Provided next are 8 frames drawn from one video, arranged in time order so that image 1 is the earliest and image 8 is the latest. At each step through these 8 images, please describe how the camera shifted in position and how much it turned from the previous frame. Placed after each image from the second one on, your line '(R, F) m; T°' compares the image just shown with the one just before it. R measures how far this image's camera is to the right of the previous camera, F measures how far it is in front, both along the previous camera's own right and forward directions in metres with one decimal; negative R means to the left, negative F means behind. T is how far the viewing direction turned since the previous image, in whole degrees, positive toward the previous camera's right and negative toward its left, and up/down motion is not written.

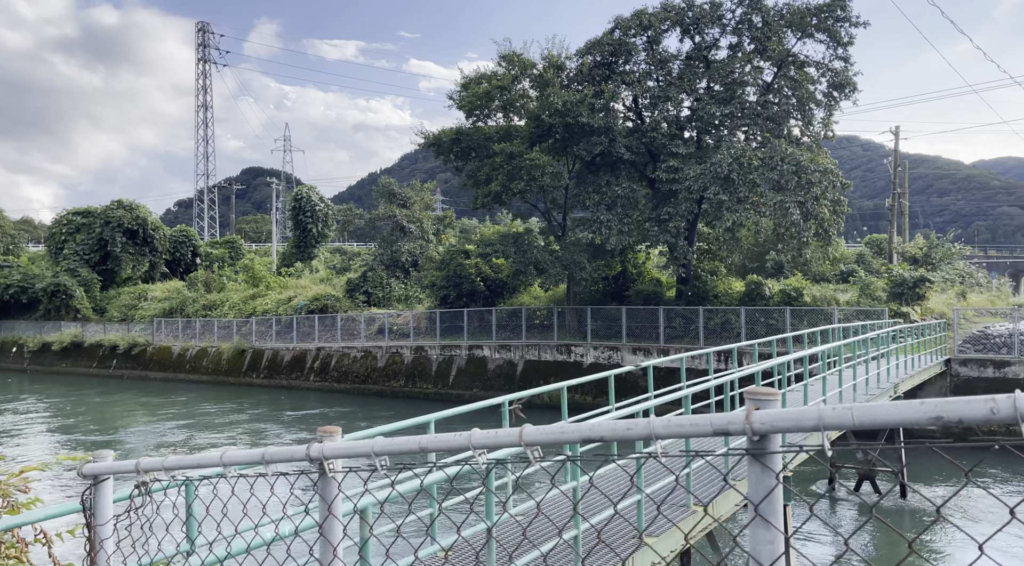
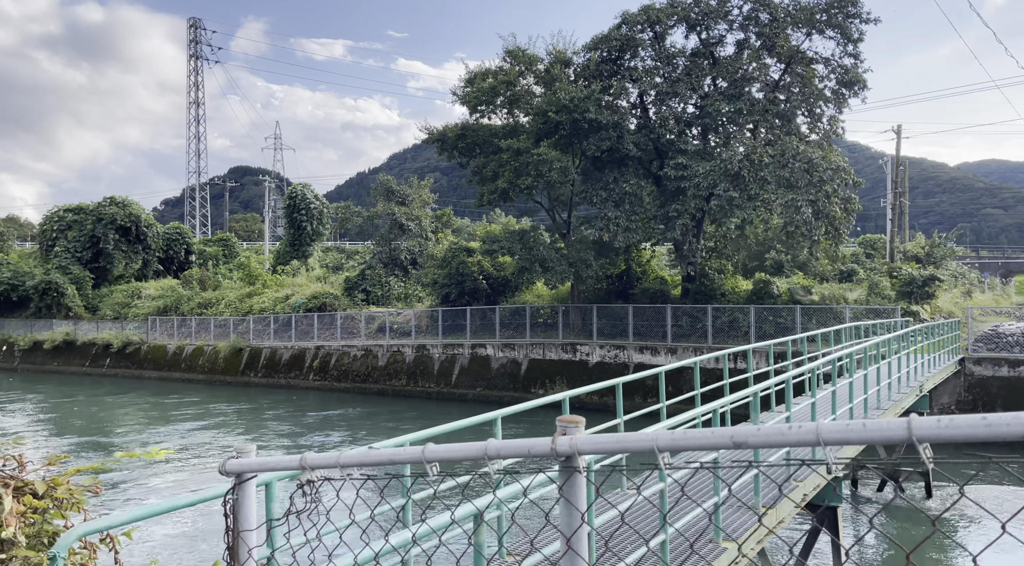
(-0.4, +0.2) m; +1°
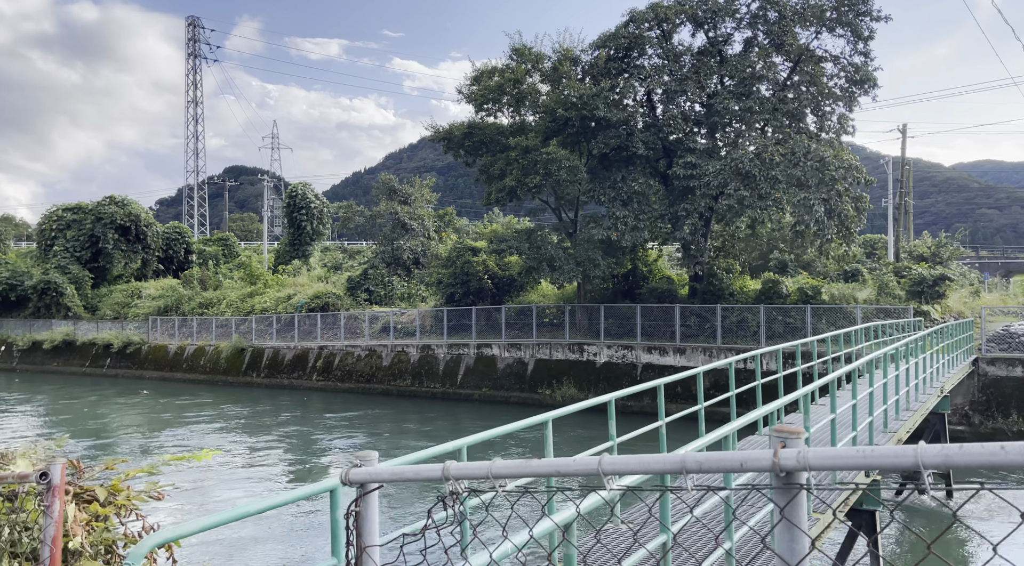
(-0.3, +0.2) m; 0°
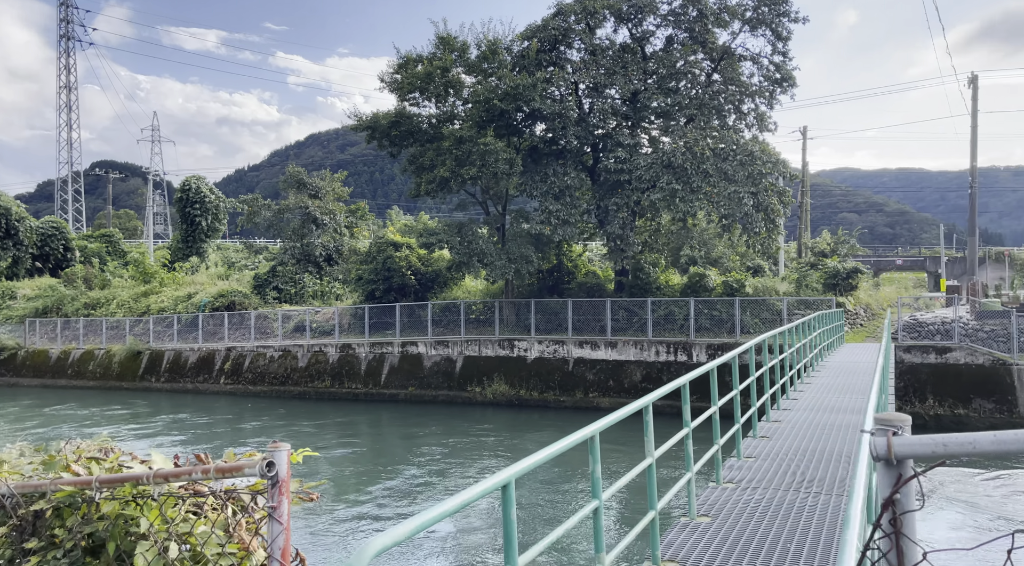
(-0.9, +0.5) m; +8°
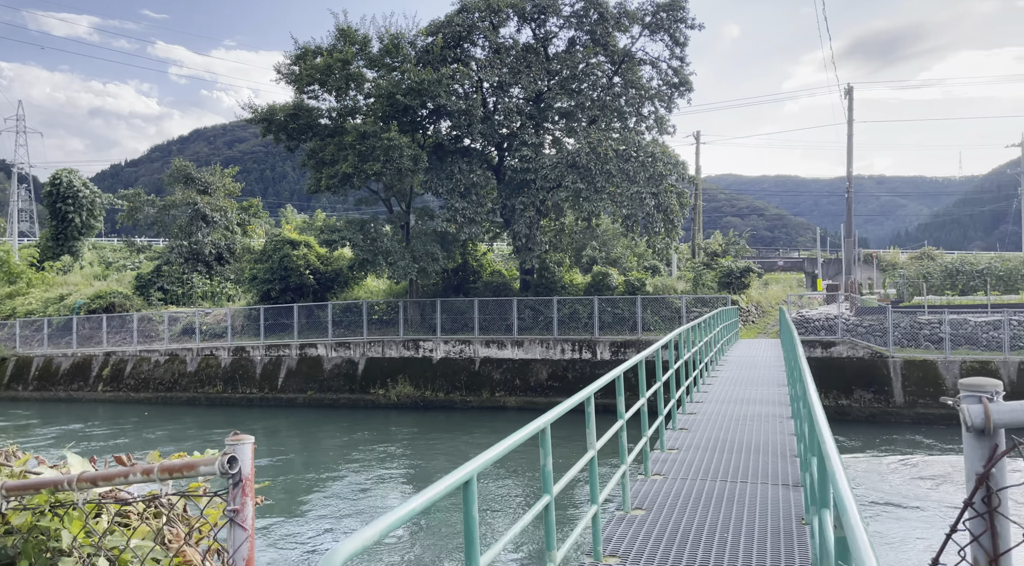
(-0.2, +0.2) m; +8°
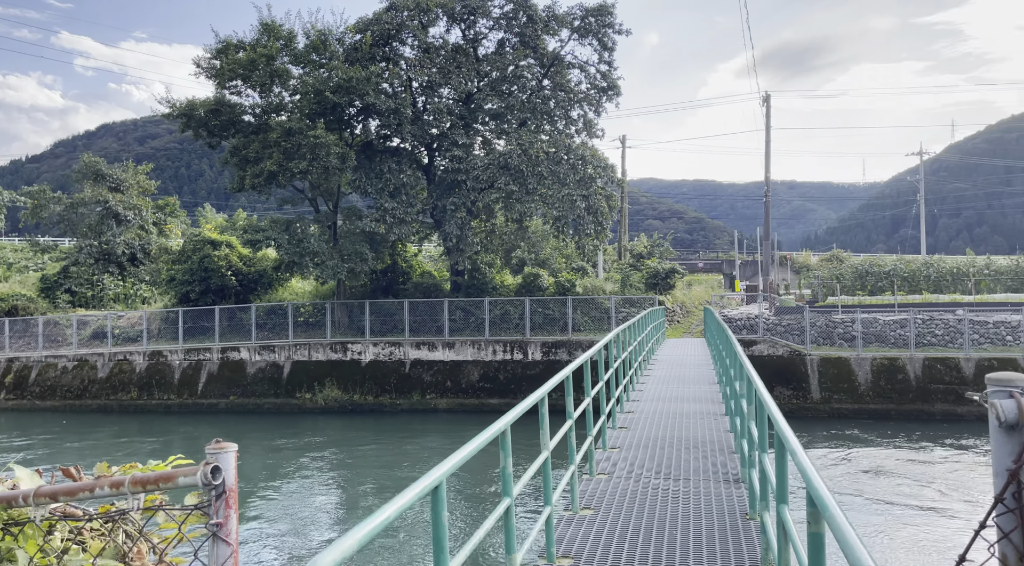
(-0.1, +0.1) m; +6°
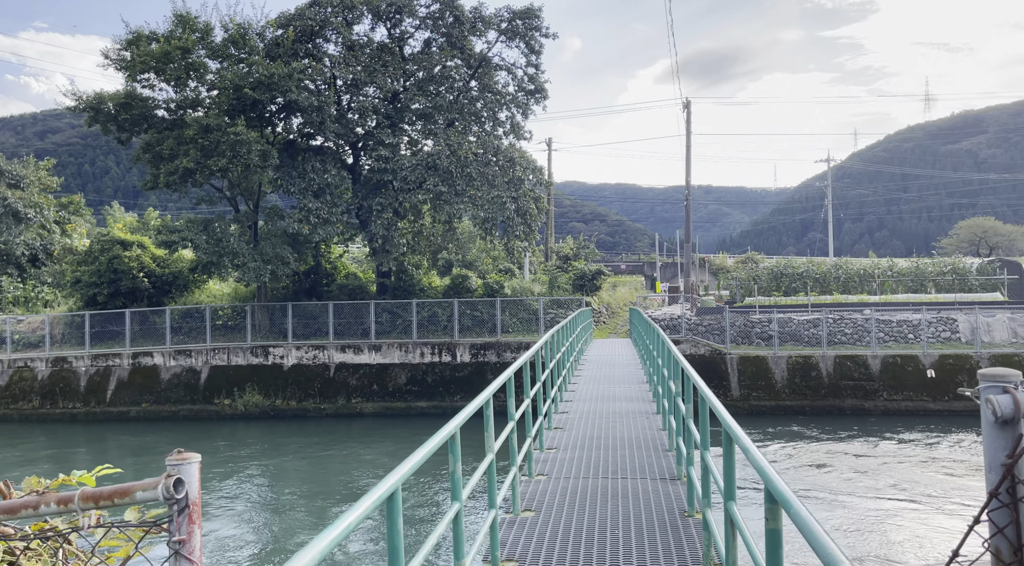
(-0.1, +0.1) m; +6°
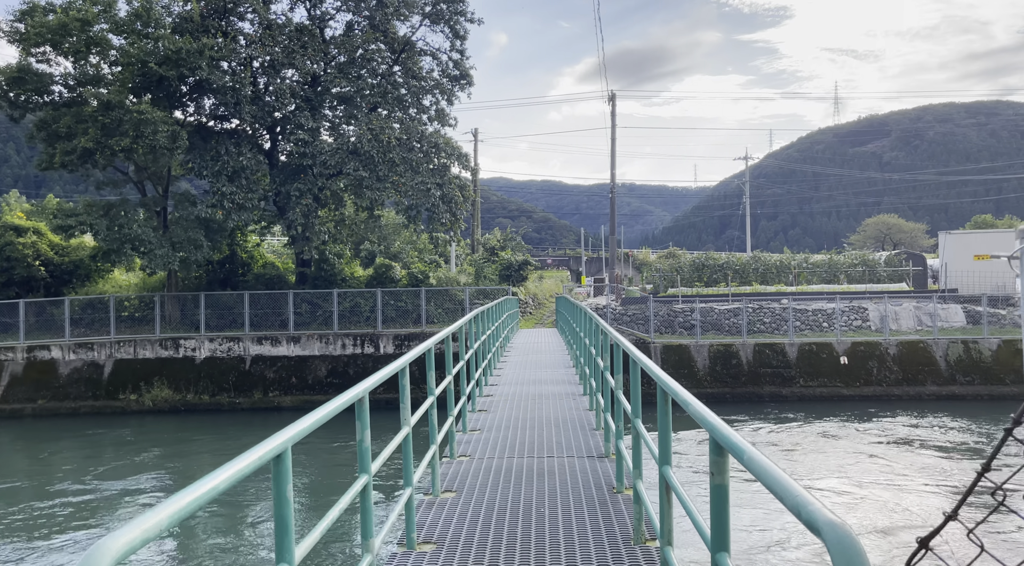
(0.0, +0.3) m; +6°
